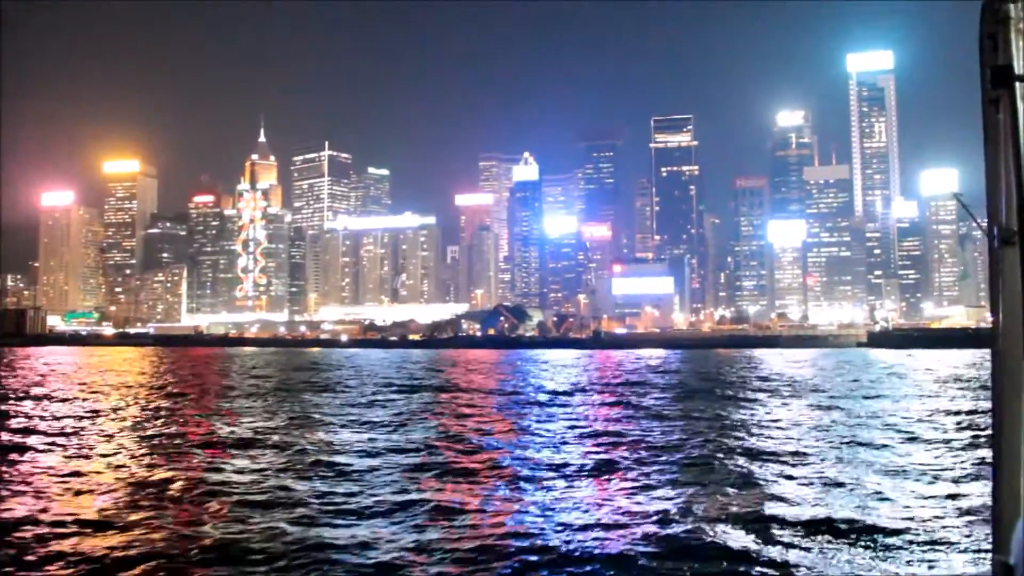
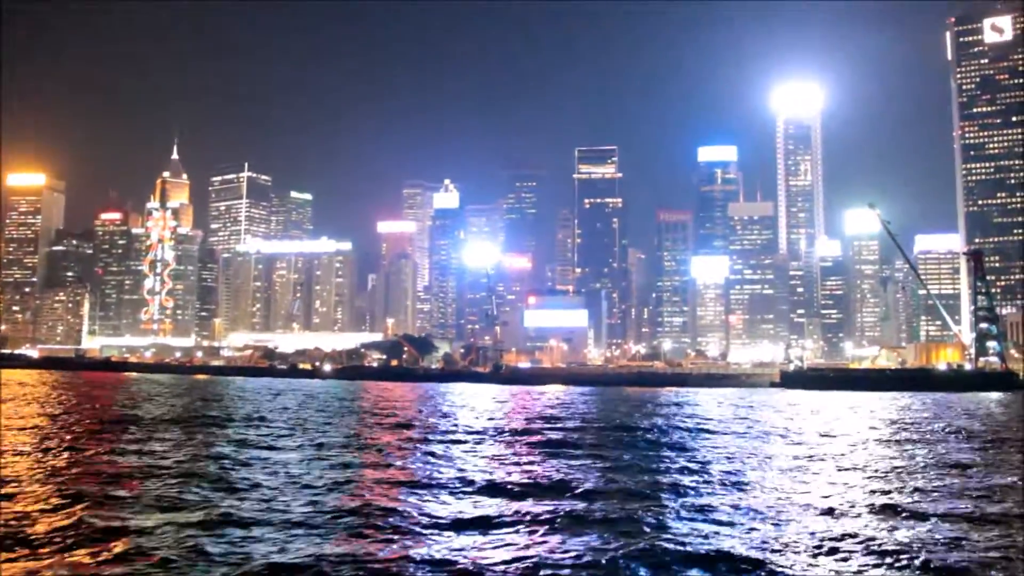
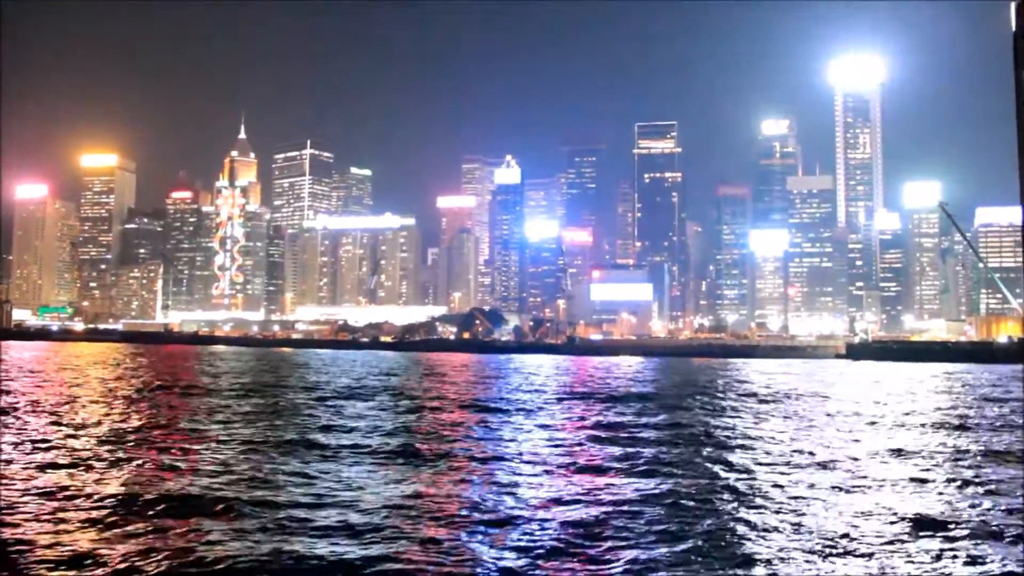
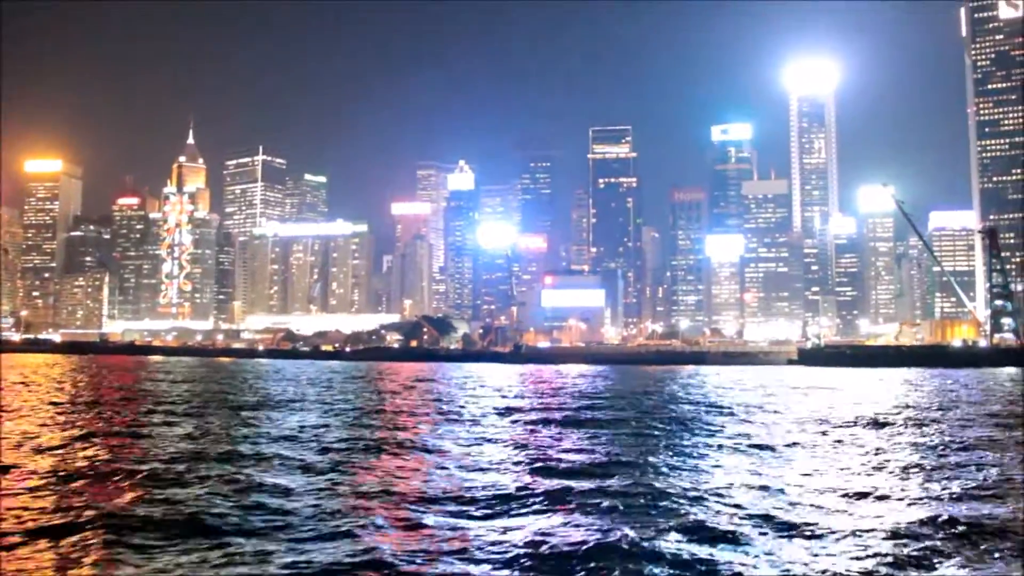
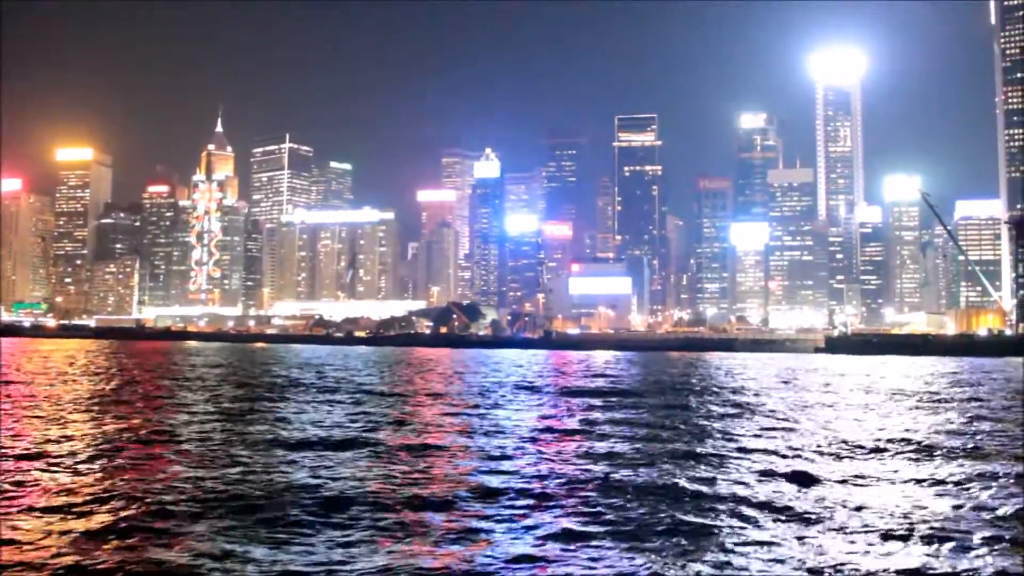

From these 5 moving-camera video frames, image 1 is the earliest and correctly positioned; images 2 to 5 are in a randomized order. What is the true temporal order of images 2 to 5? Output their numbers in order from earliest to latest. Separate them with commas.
3, 5, 4, 2
